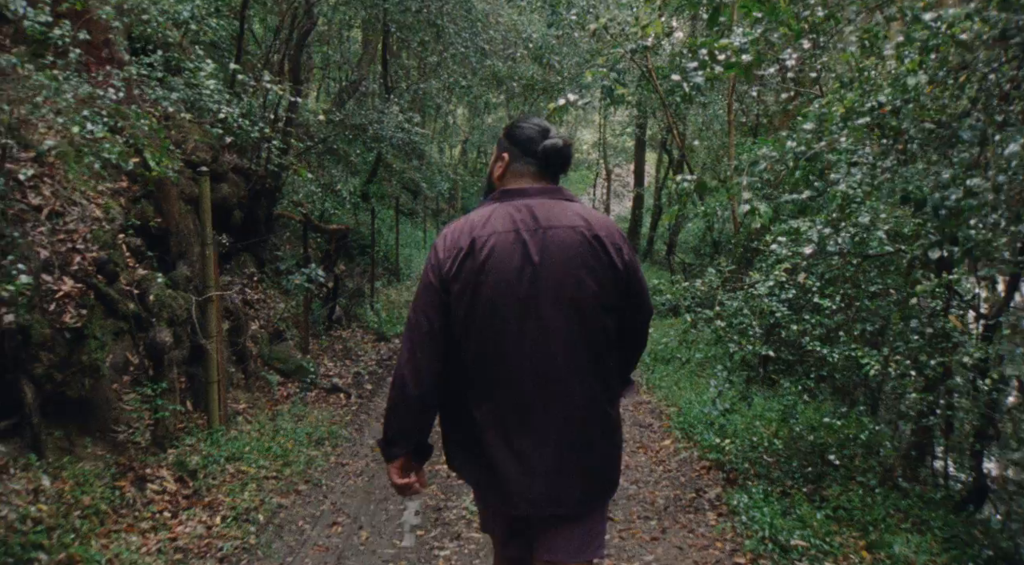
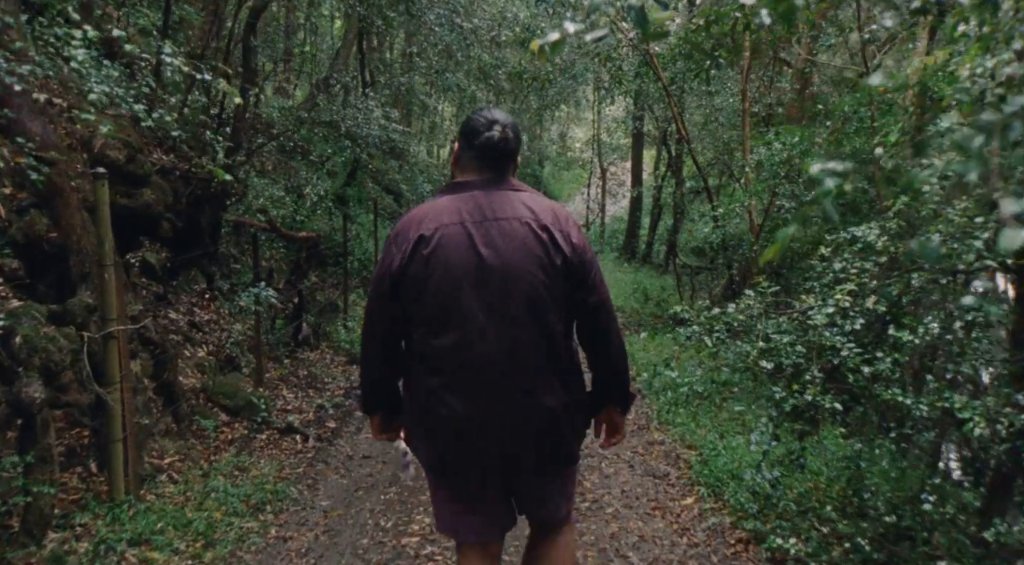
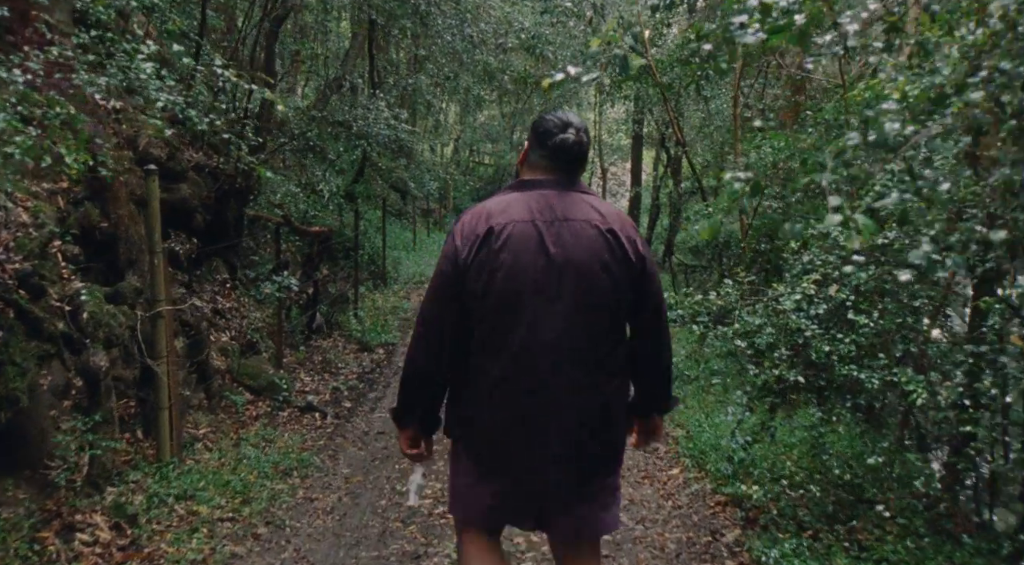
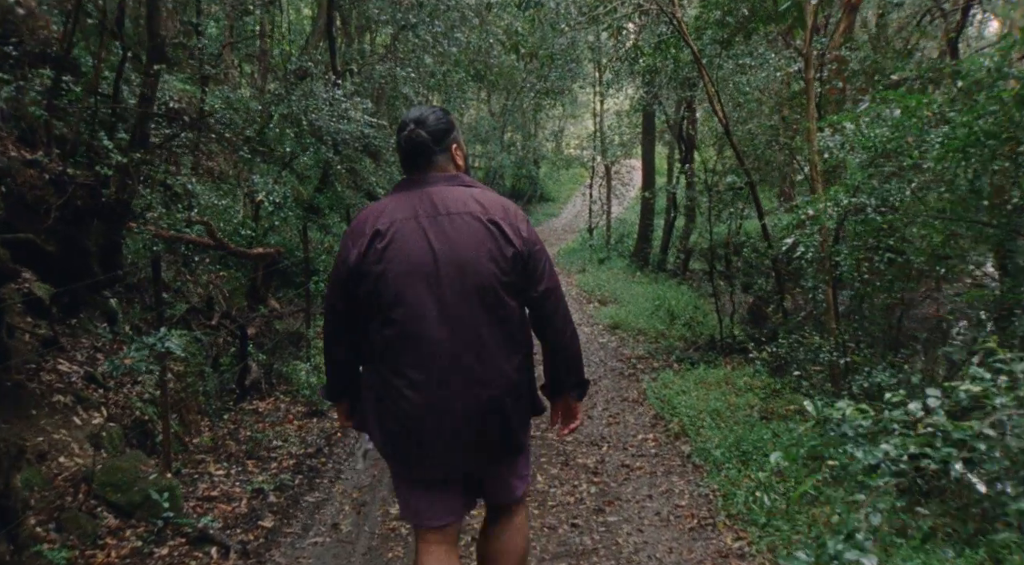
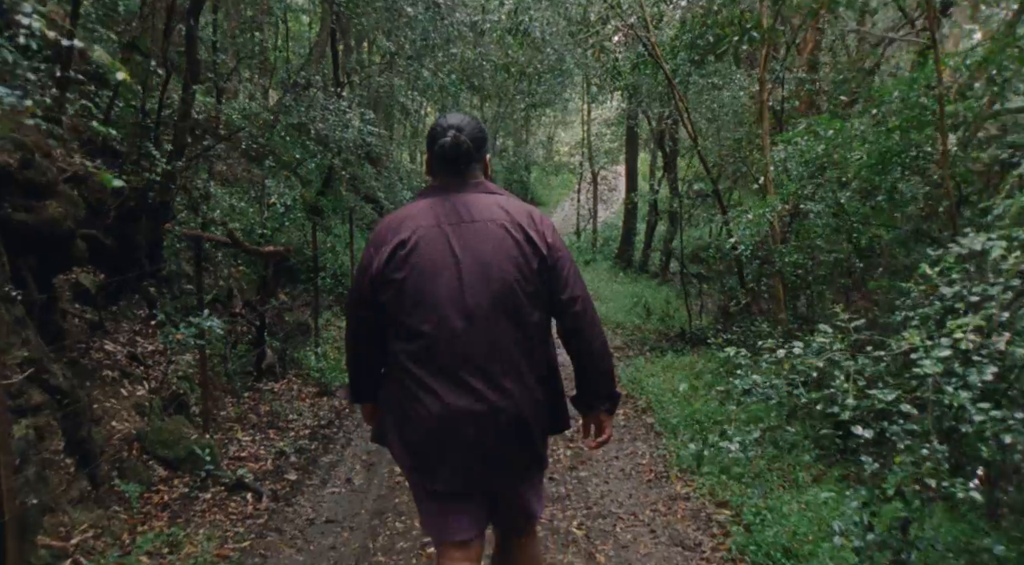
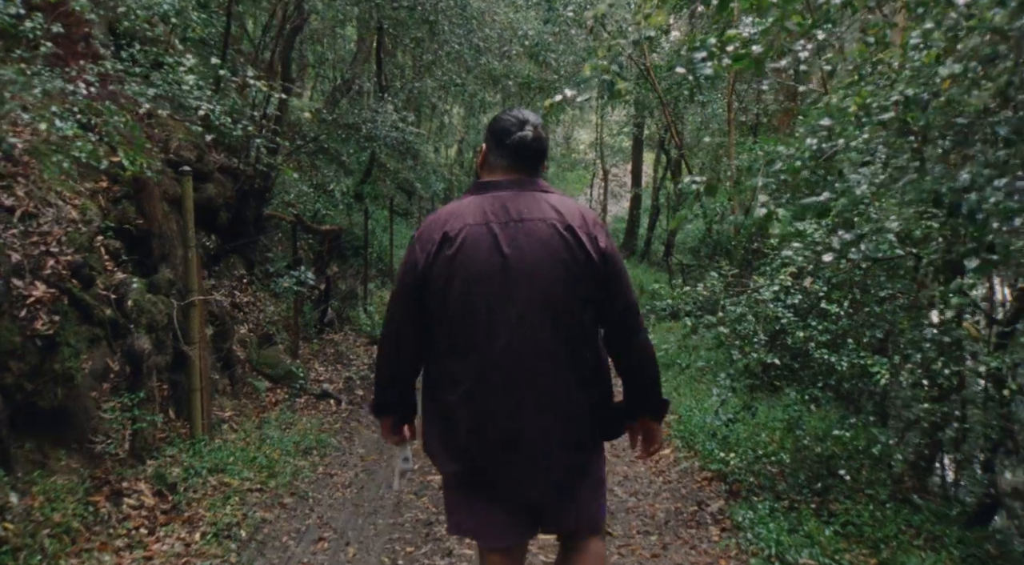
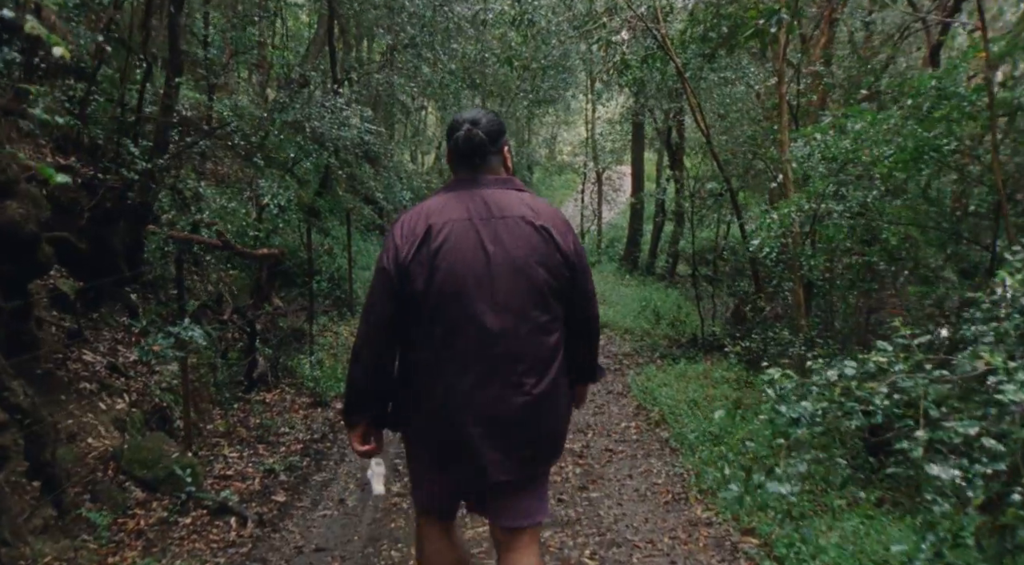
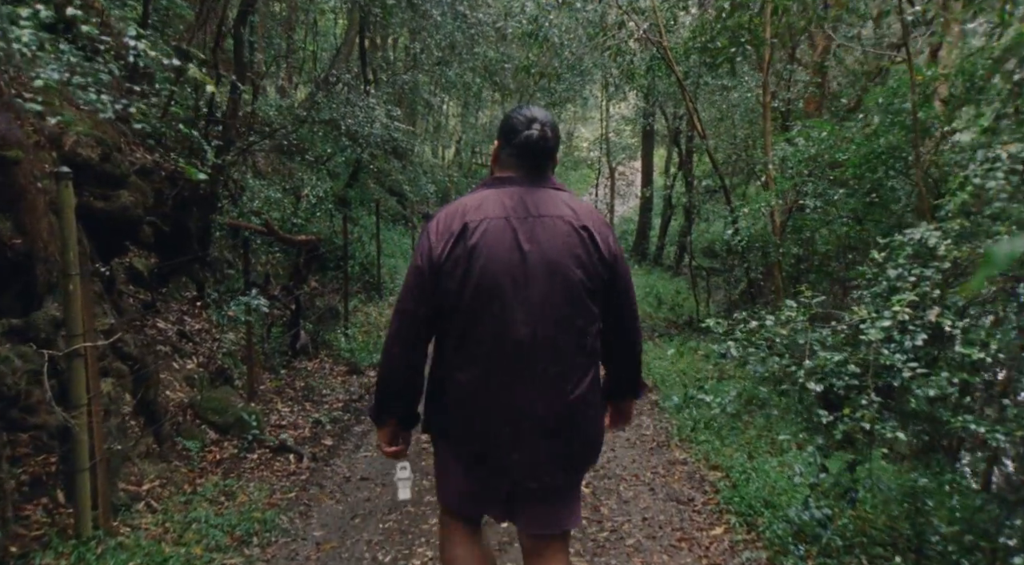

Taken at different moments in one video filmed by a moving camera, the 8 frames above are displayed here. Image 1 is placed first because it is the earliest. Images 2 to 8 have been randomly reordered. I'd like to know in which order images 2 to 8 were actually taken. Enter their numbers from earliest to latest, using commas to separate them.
6, 3, 2, 8, 5, 7, 4
